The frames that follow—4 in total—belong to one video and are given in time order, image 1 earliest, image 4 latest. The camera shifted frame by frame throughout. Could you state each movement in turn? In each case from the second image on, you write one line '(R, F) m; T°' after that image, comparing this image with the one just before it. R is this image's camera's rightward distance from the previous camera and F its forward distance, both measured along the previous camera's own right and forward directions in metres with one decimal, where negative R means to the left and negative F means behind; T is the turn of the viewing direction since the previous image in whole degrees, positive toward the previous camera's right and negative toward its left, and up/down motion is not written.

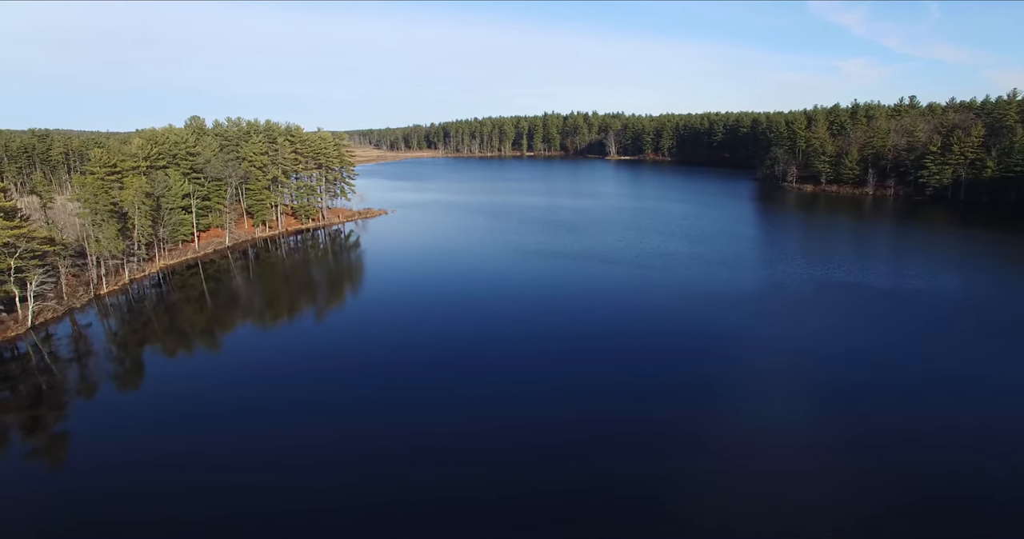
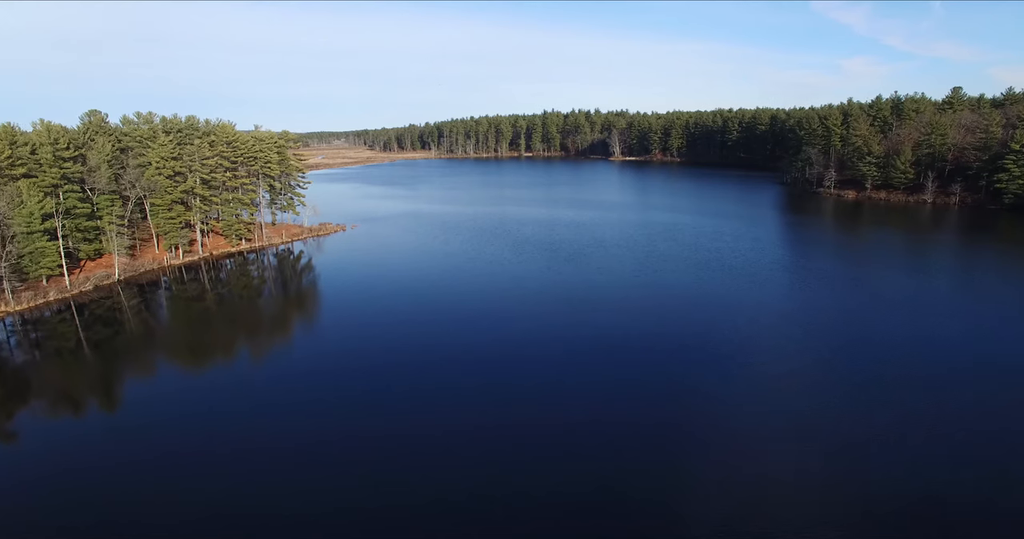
(+0.7, +6.1) m; 0°
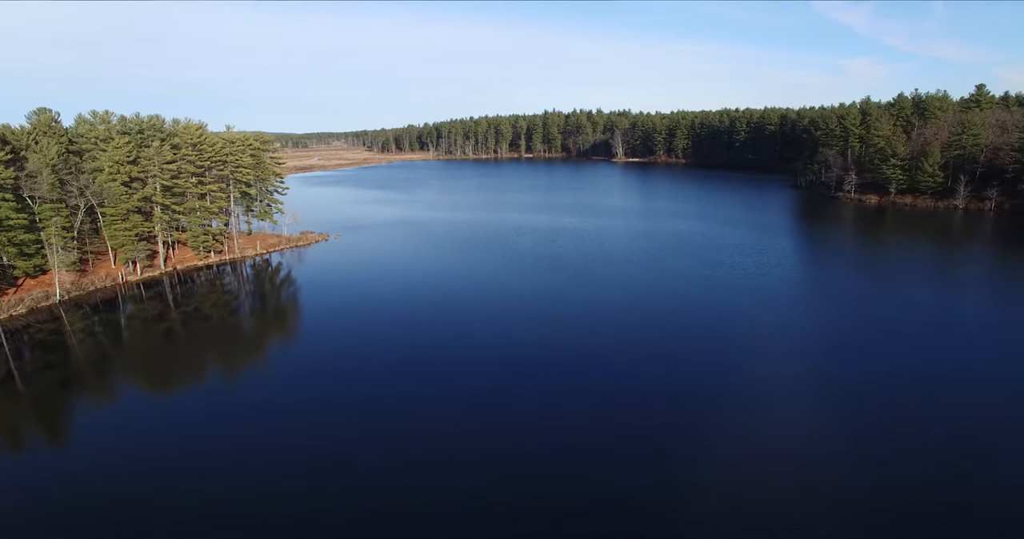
(+0.1, +2.4) m; 0°
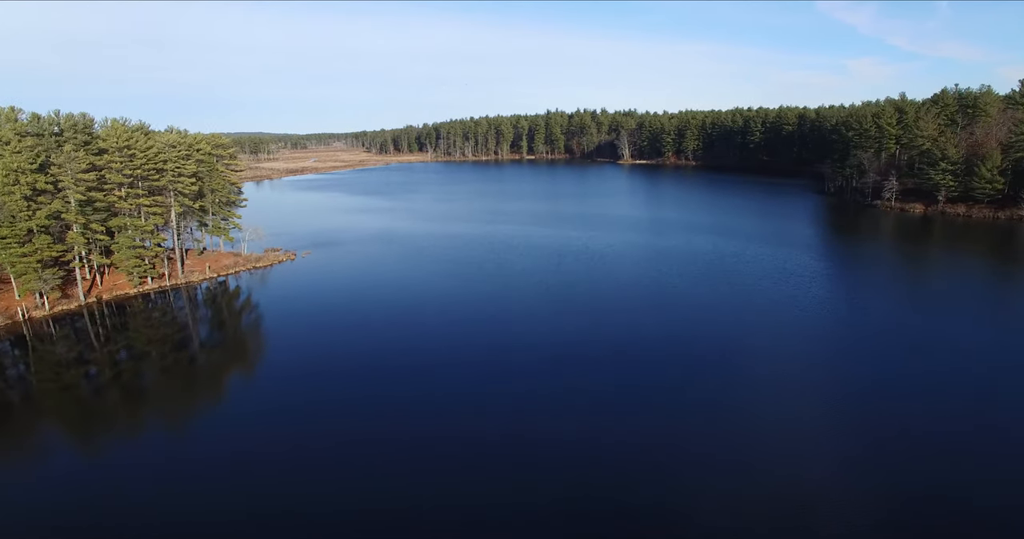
(+0.2, +3.8) m; 0°
